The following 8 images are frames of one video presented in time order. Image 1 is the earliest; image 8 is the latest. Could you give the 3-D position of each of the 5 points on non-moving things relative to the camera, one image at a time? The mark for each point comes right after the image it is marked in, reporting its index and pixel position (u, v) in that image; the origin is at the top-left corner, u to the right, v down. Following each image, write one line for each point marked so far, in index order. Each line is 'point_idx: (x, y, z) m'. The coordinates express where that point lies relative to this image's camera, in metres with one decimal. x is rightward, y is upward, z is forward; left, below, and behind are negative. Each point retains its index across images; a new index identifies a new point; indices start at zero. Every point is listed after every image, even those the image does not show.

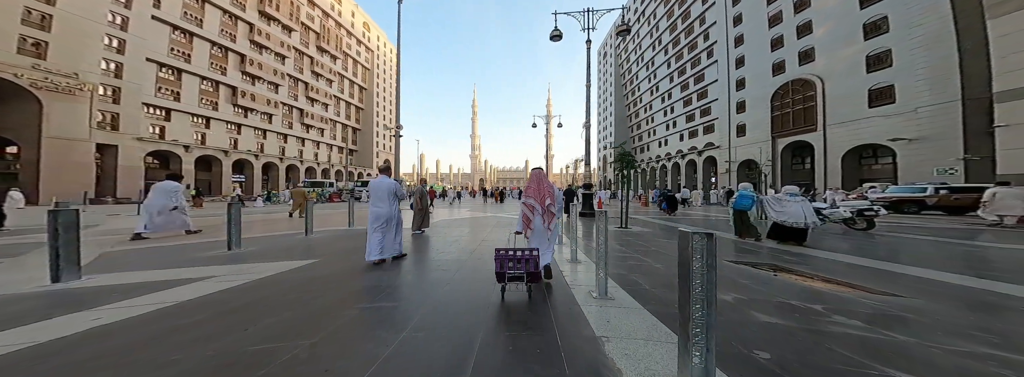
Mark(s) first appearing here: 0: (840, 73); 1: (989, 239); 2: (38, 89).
0: (+24.8, +9.0, +19.6) m
1: (+12.0, -1.4, +6.4) m
2: (-38.2, +7.7, +20.4) m
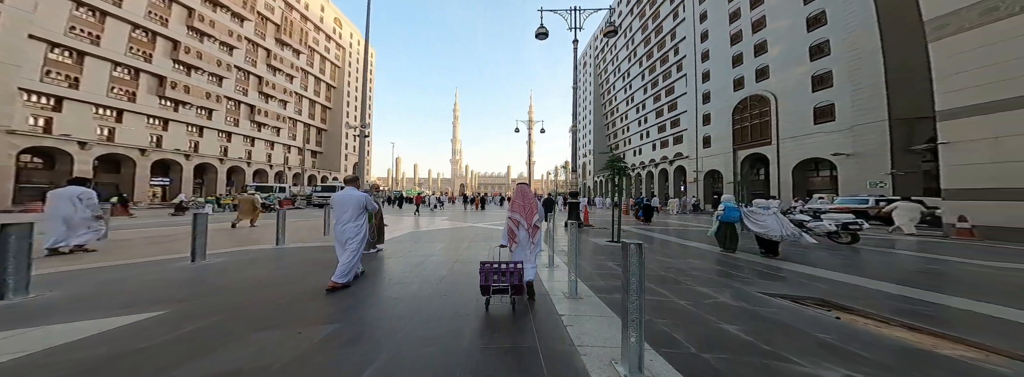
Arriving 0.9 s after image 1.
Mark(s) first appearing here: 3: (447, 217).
0: (+23.3, +8.1, +21.6) m
1: (+11.4, -1.7, +7.1) m
2: (-39.7, +7.6, +17.3) m
3: (-5.1, -2.4, +19.5) m
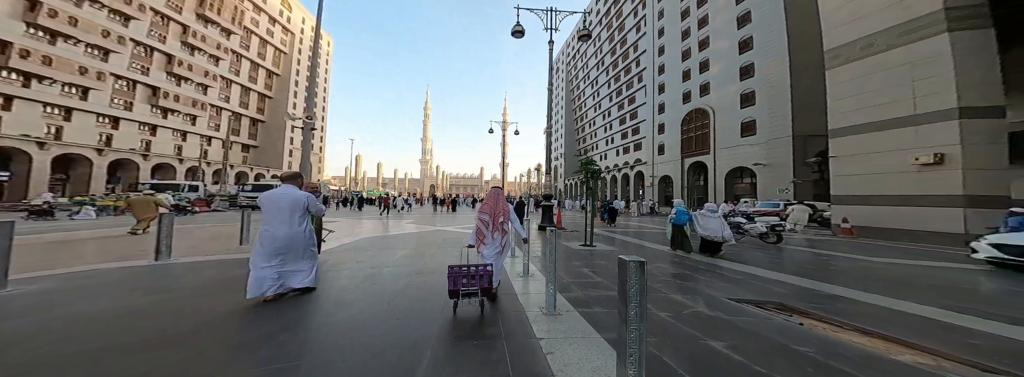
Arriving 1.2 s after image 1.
0: (+20.9, +7.7, +24.0) m
1: (+10.5, -2.0, +8.2) m
2: (-41.2, +8.1, +12.8) m
3: (-7.3, -2.4, +18.7) m
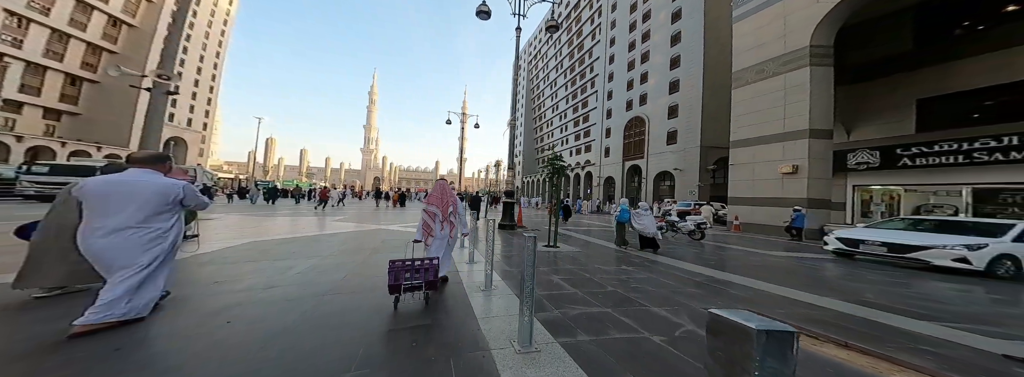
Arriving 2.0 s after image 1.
0: (+16.5, +7.5, +27.1) m
1: (+8.9, -2.1, +9.9) m
2: (-42.5, +9.5, +4.9) m
3: (-10.5, -1.9, +17.0) m
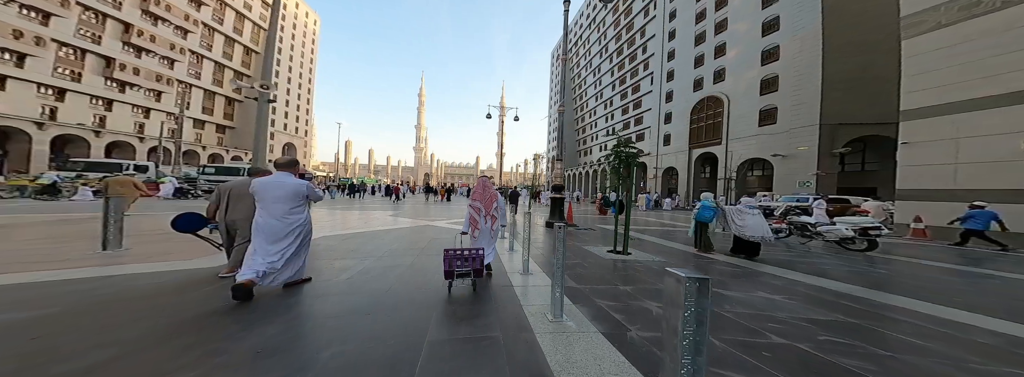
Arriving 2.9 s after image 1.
0: (+20.6, +8.3, +23.6) m
1: (+10.5, -1.8, +8.0) m
2: (-41.2, +9.1, +10.9) m
3: (-7.6, -1.6, +18.1) m
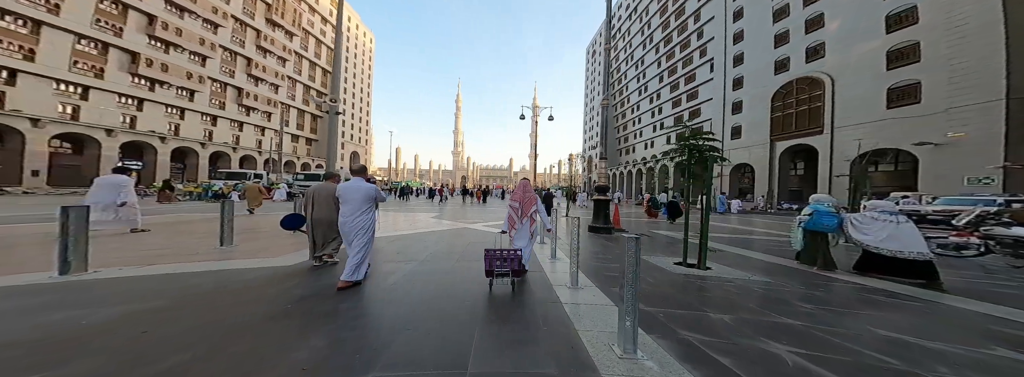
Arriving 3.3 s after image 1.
0: (+23.7, +8.3, +20.2) m
1: (+11.6, -1.8, +6.0) m
2: (-39.3, +8.8, +16.1) m
3: (-4.9, -1.7, +18.5) m
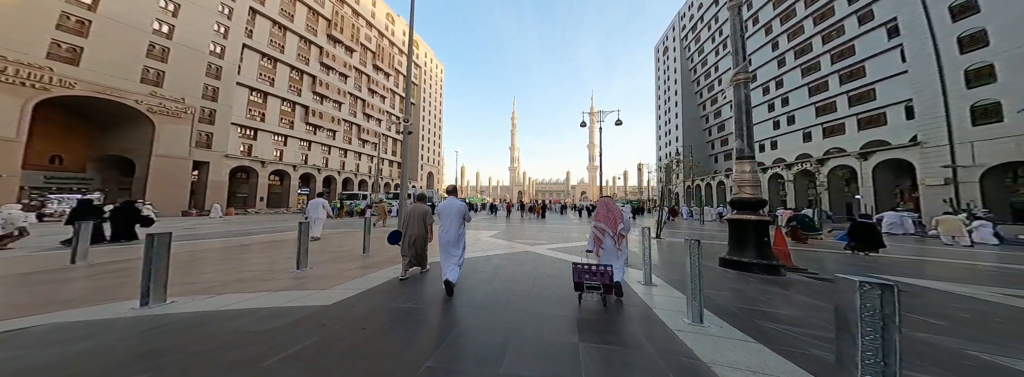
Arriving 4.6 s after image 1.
0: (+28.2, +7.8, +12.4) m
1: (+13.1, -1.8, +1.1) m
2: (-33.7, +7.0, +24.2) m
3: (+0.2, -2.8, +17.3) m
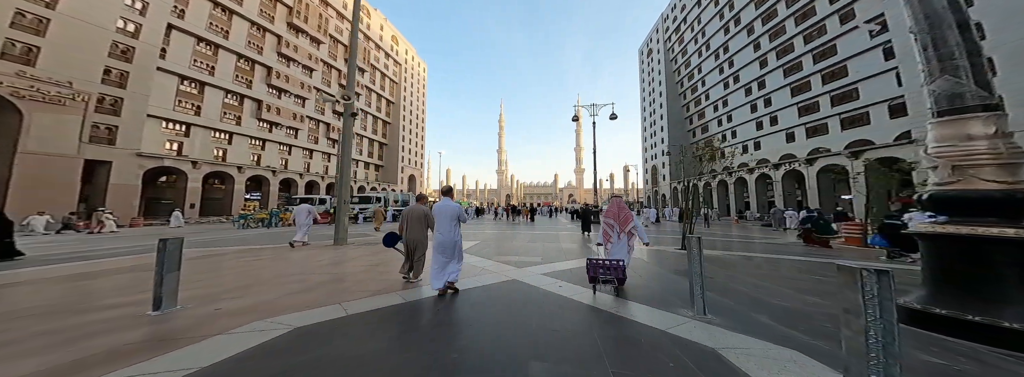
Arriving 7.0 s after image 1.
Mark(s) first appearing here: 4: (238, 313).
0: (+27.5, +8.1, +10.9) m
1: (+13.3, -1.4, -1.6) m
2: (-35.1, +6.5, +18.4) m
3: (-0.6, -2.9, +13.7) m
4: (-3.6, -1.8, +3.5) m
